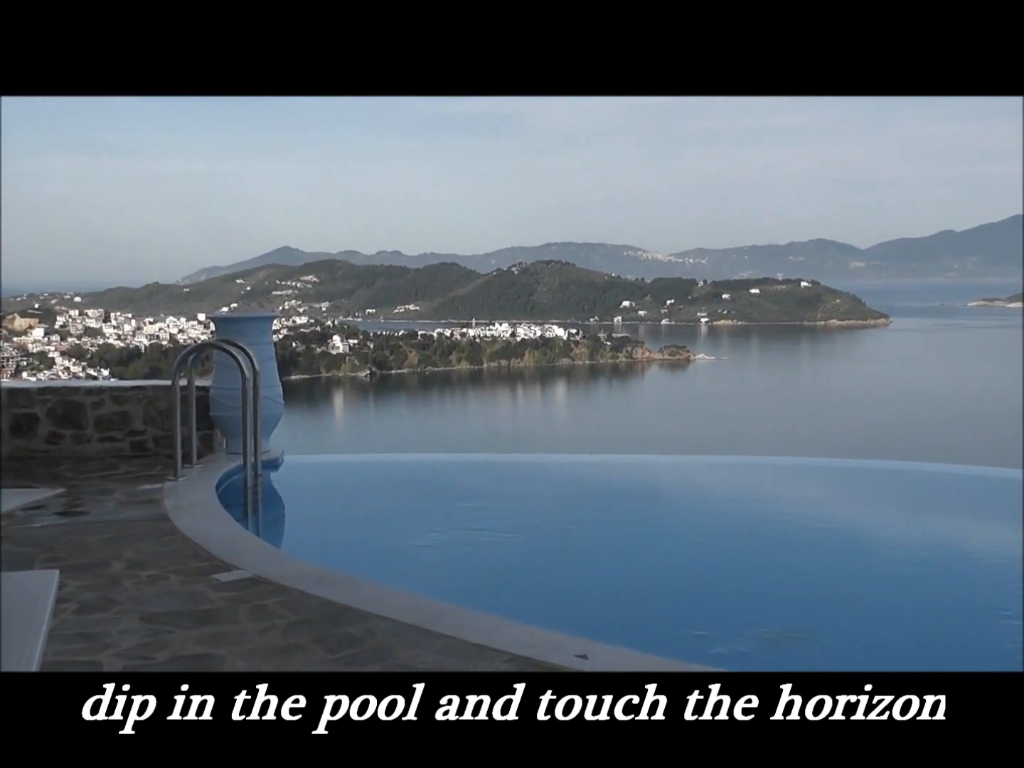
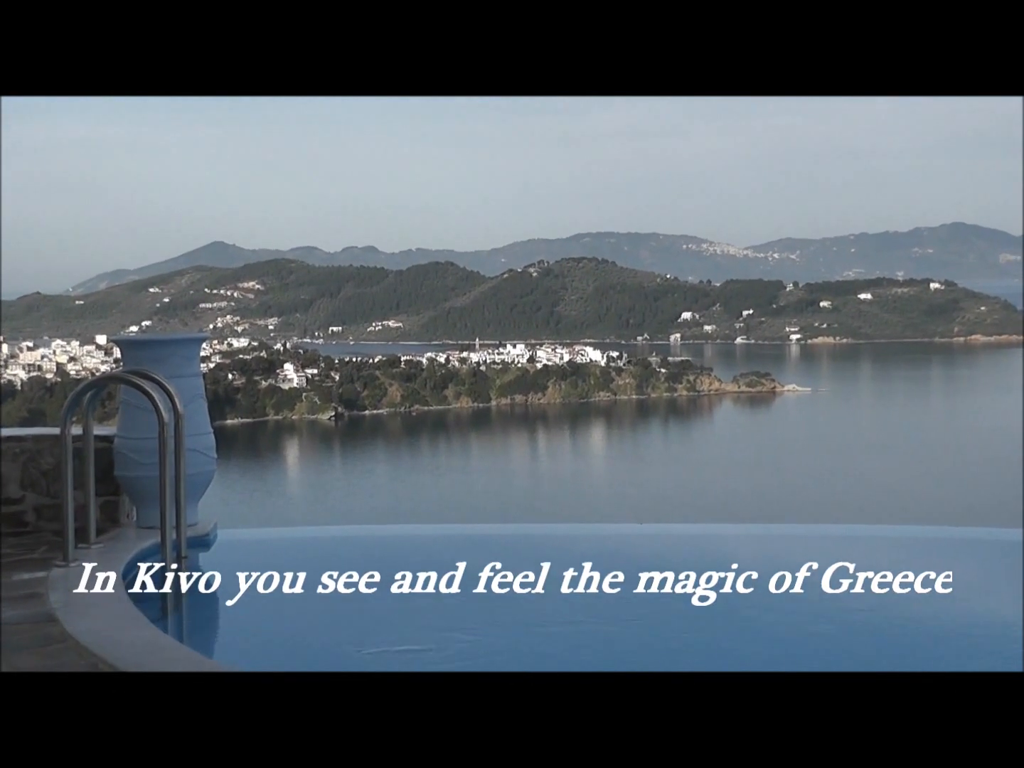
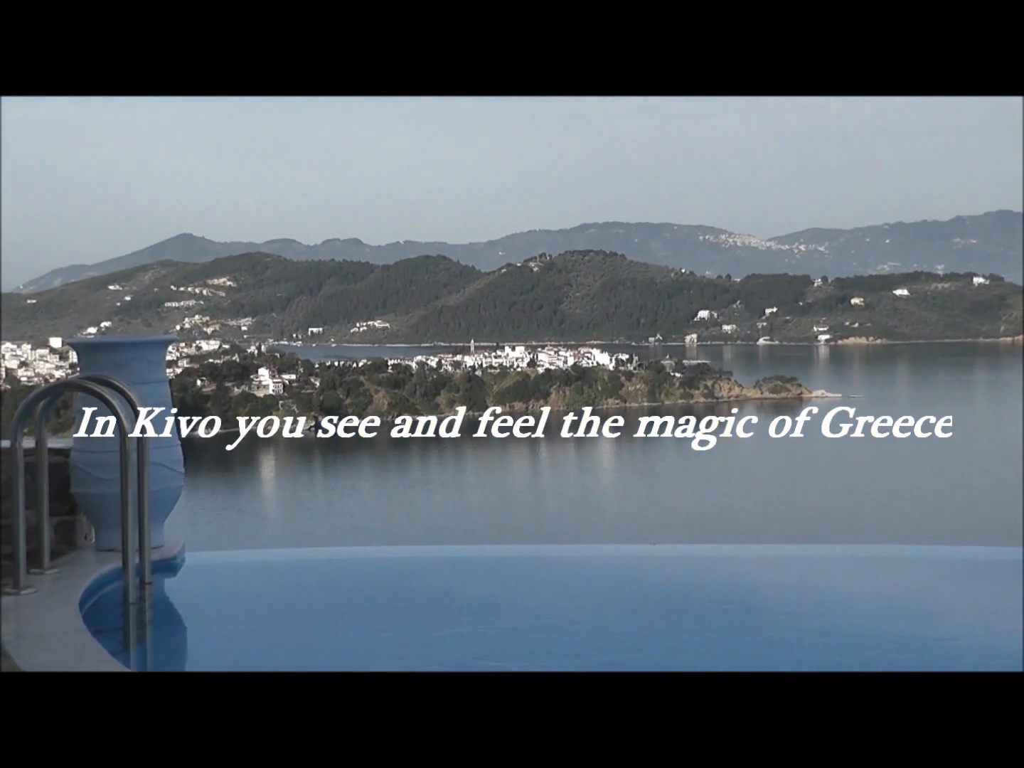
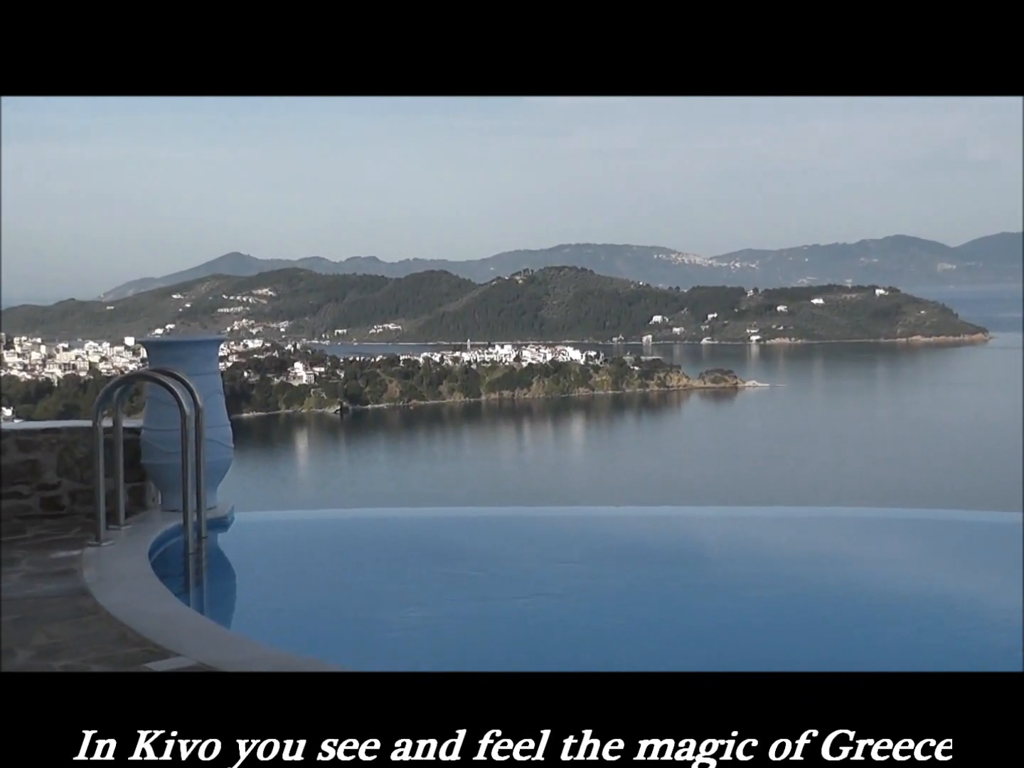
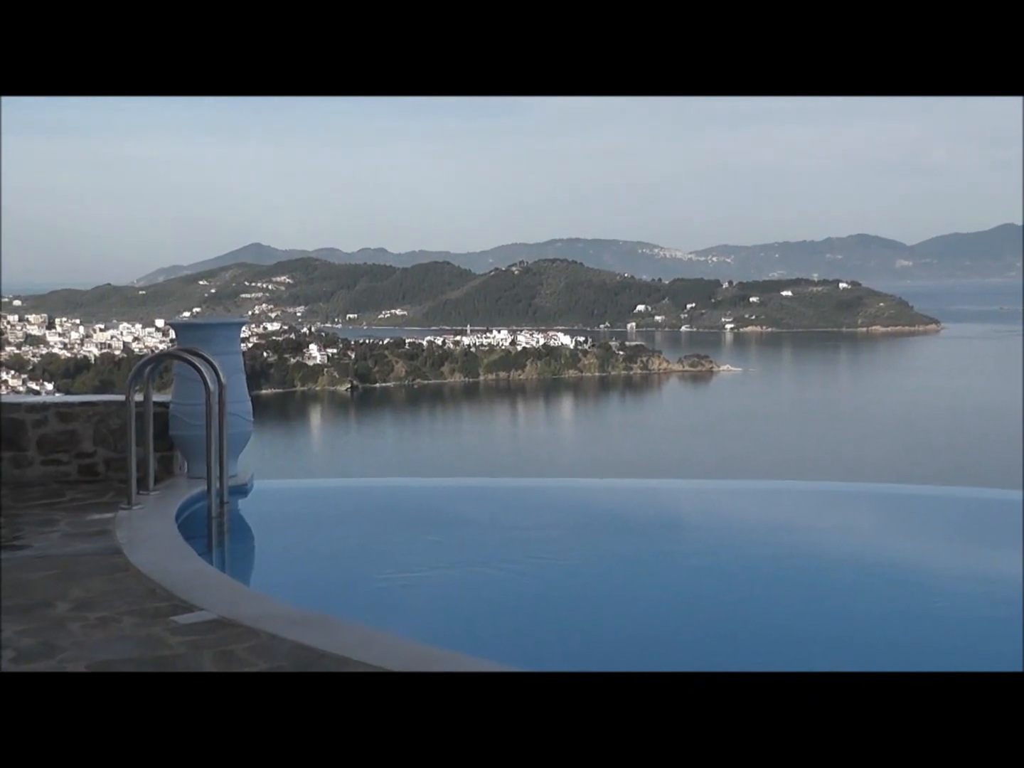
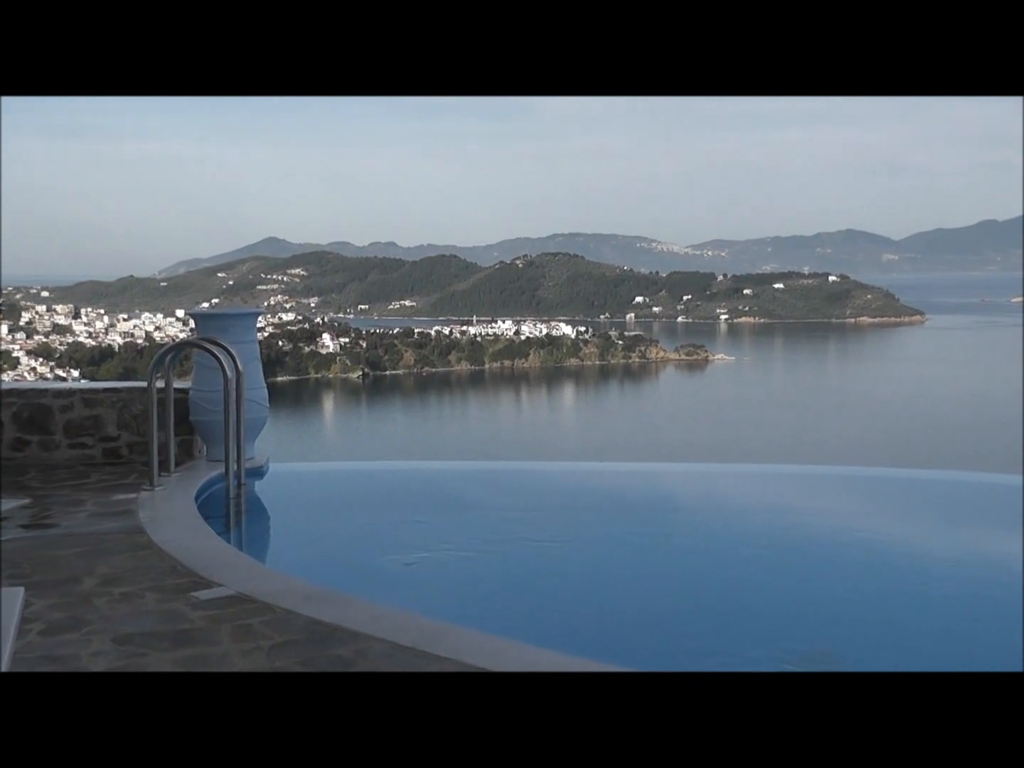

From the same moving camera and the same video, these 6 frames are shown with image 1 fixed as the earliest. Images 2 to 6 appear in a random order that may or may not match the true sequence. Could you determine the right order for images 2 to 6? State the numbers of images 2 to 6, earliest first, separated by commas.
6, 5, 4, 2, 3
